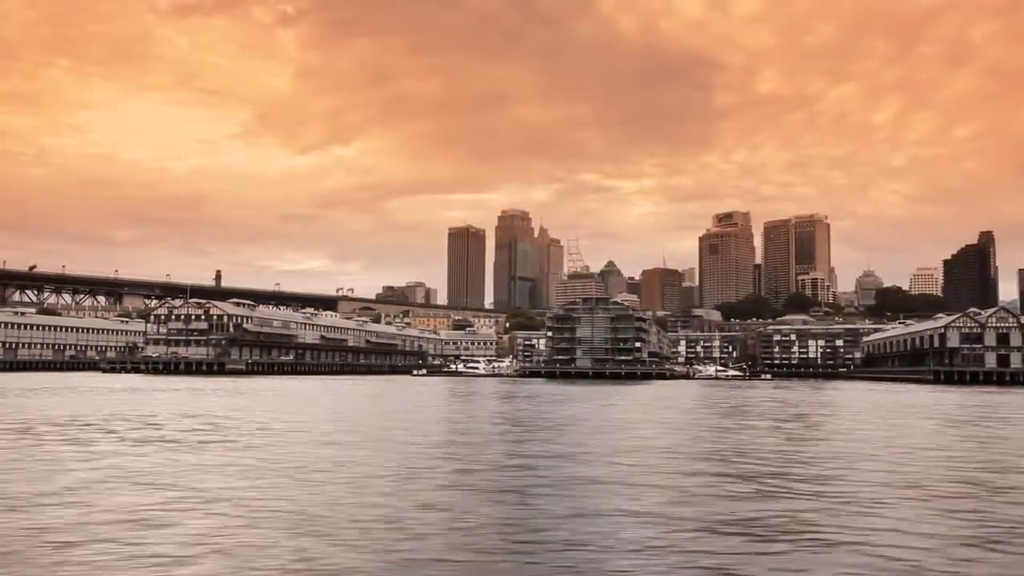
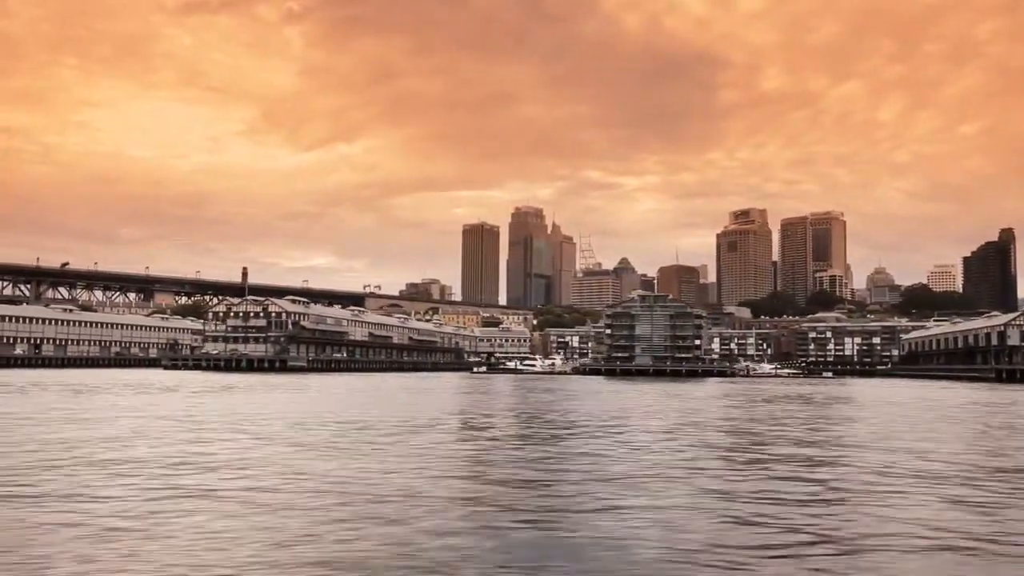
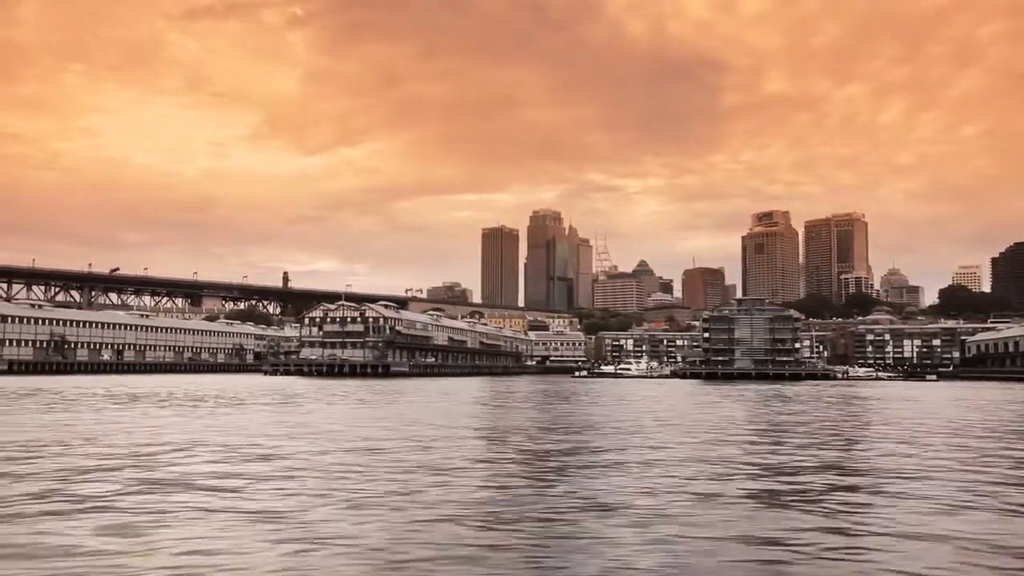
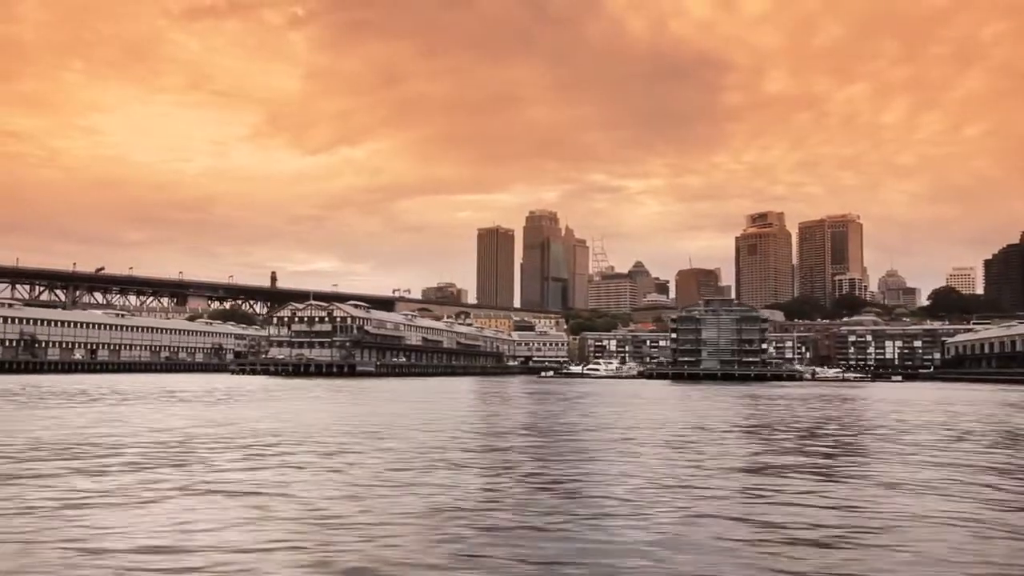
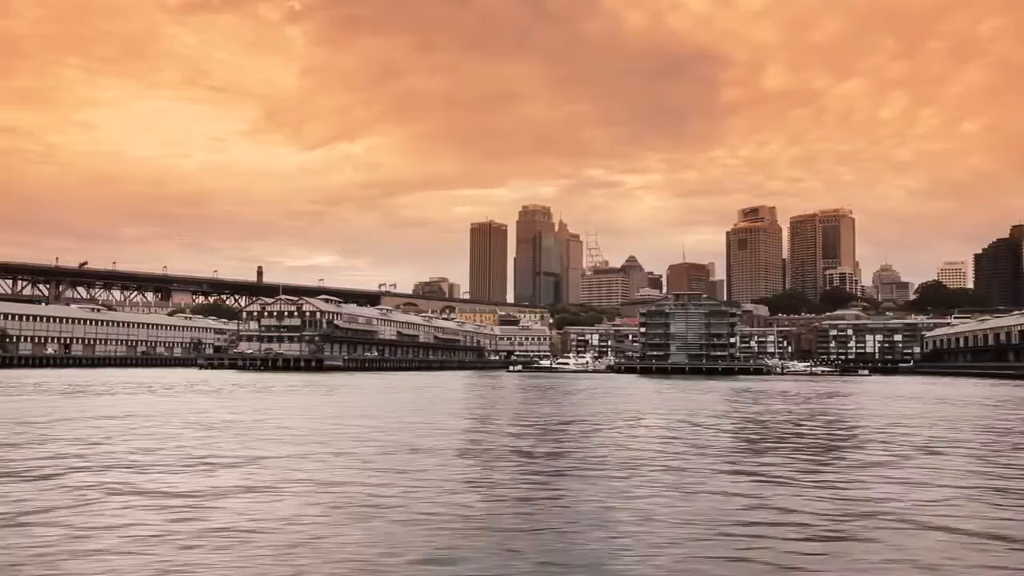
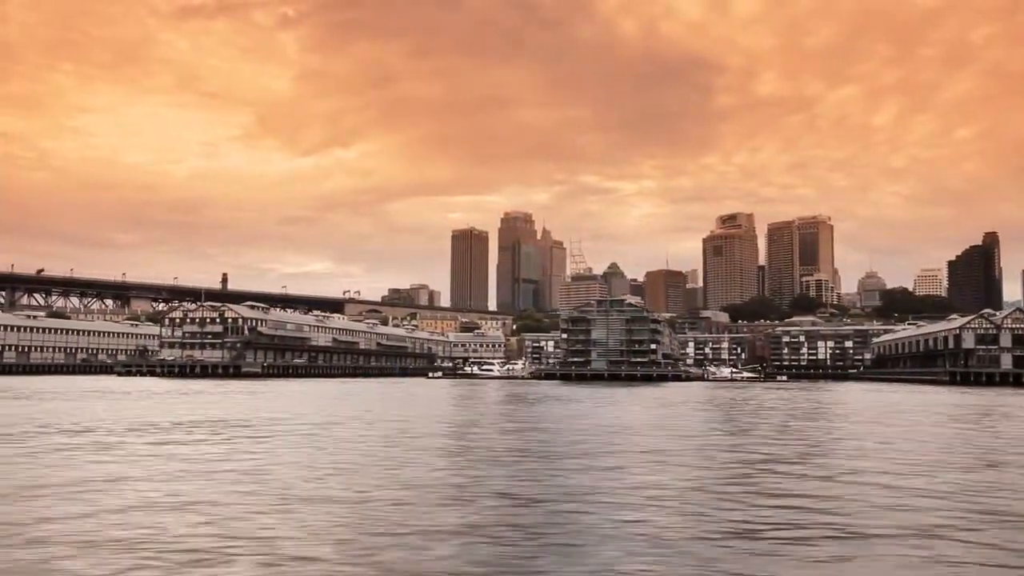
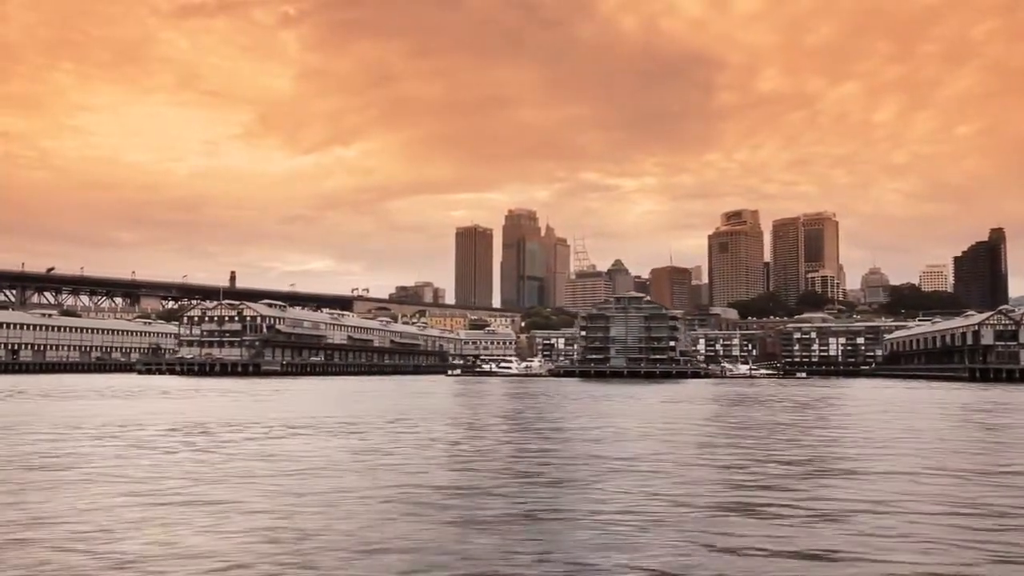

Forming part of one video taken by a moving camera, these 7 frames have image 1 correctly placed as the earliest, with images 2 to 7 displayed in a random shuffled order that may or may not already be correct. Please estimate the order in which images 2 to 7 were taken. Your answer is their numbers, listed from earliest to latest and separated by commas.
6, 7, 2, 5, 4, 3
